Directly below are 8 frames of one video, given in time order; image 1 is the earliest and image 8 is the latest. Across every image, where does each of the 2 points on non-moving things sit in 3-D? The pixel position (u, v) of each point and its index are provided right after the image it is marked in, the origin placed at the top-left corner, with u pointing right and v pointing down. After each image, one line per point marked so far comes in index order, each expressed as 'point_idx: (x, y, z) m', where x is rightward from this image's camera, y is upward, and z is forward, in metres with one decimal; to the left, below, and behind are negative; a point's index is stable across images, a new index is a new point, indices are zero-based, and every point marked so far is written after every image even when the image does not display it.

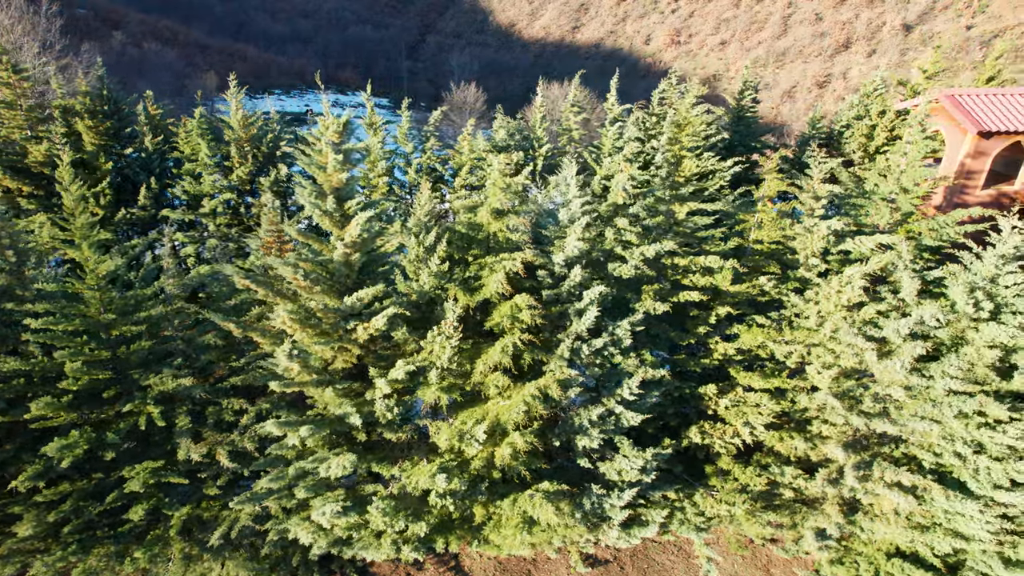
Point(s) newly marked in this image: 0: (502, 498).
0: (-0.3, -5.5, +16.1) m
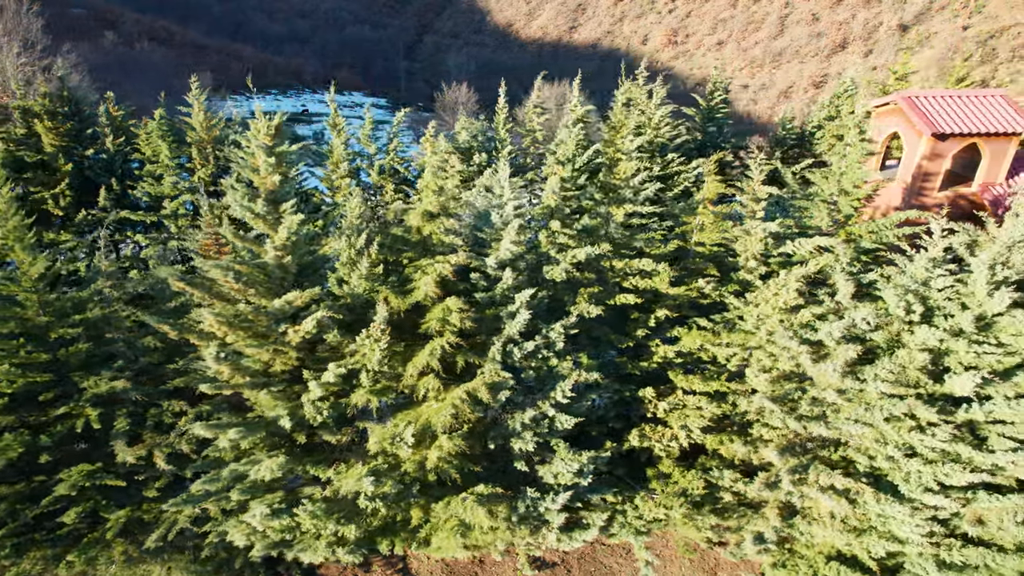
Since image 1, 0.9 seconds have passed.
0: (-2.0, -5.6, +16.1) m
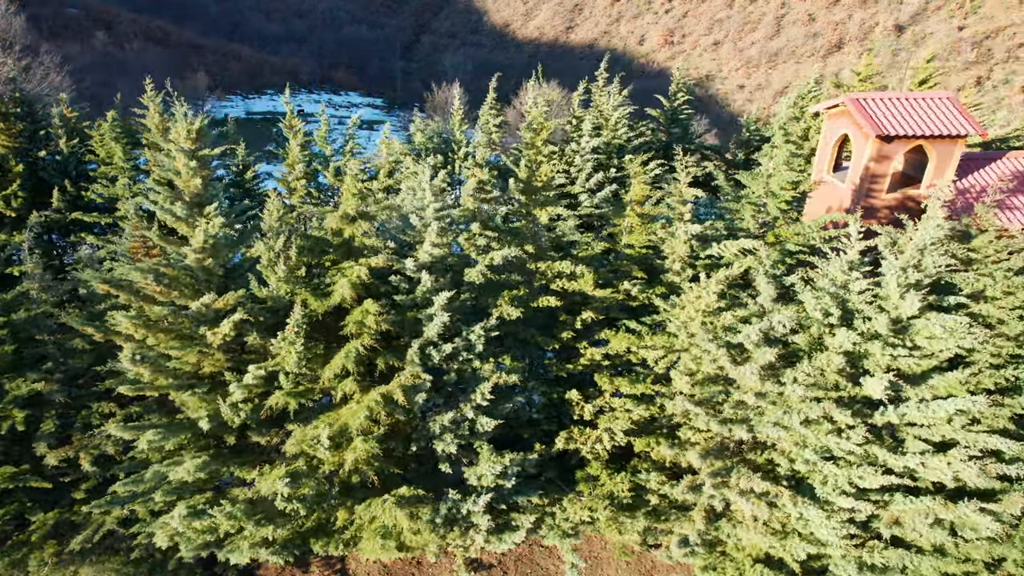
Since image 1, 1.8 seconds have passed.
0: (-4.0, -5.6, +16.1) m
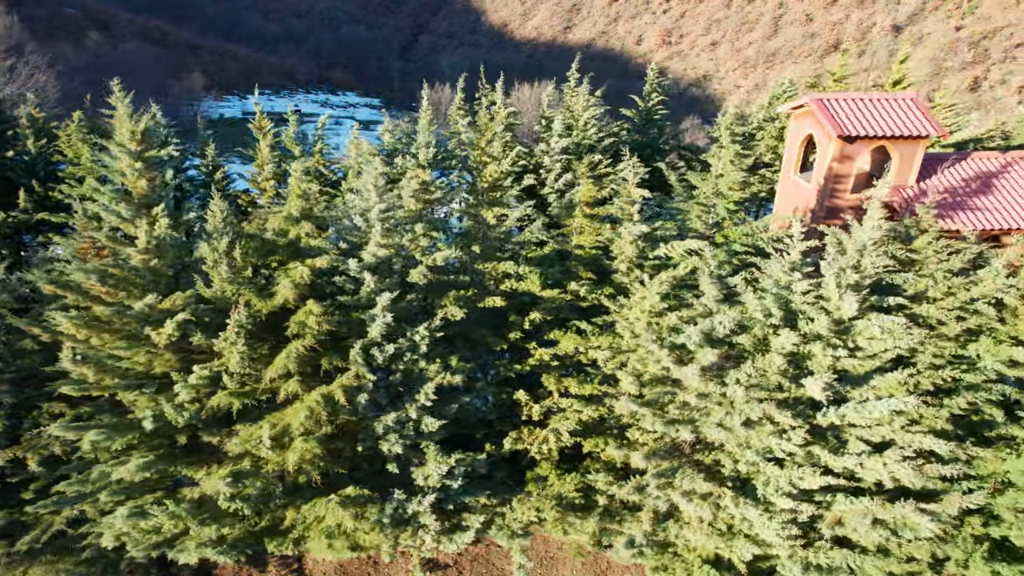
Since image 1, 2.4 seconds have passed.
0: (-5.4, -5.7, +16.1) m
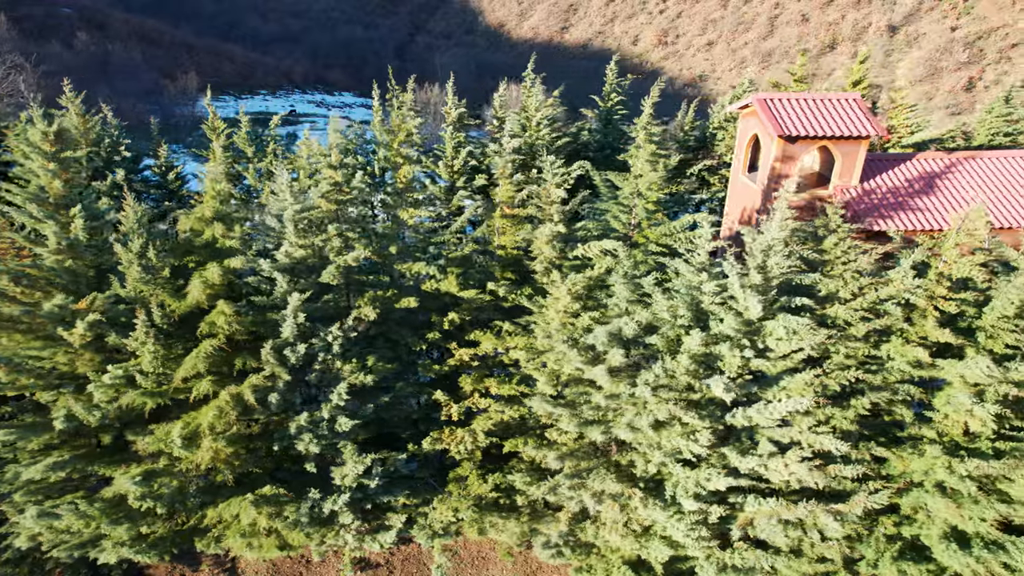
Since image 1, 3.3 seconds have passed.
0: (-7.7, -5.7, +16.1) m
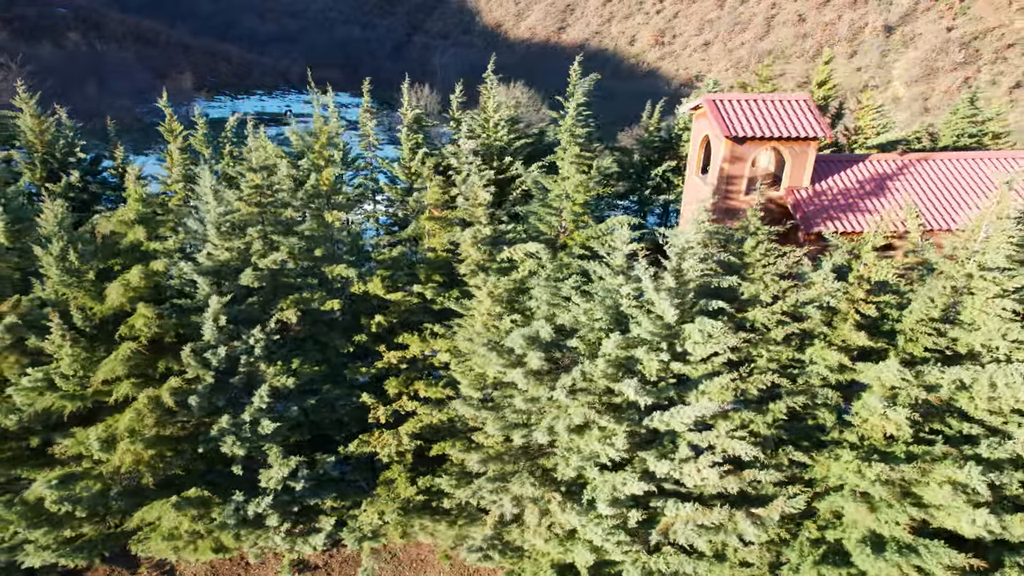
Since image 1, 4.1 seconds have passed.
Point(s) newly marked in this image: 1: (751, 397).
0: (-9.7, -5.7, +16.1) m
1: (+5.8, -2.6, +14.6) m
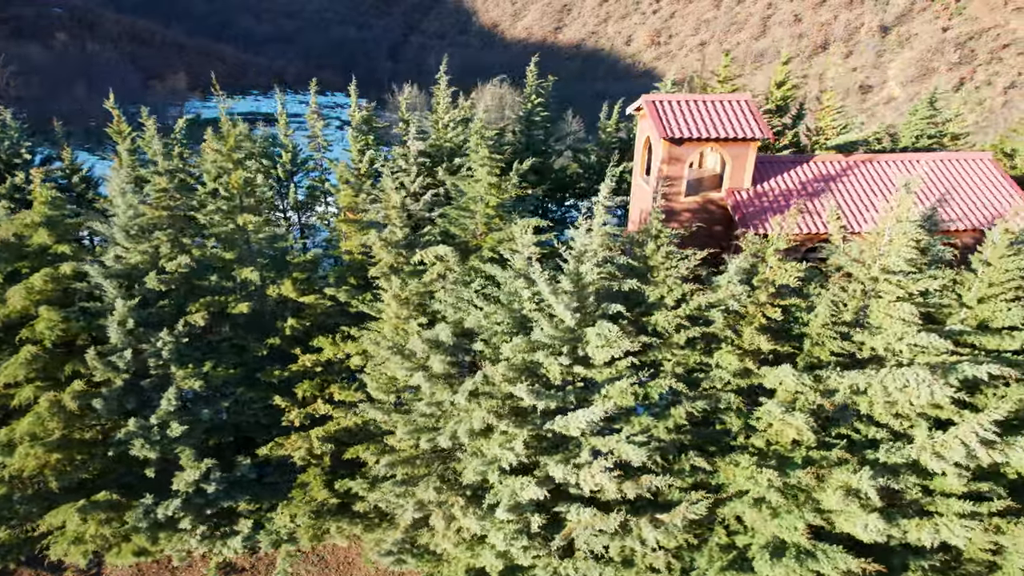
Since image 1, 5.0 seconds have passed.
0: (-12.0, -5.8, +16.0) m
1: (+3.4, -2.7, +14.5) m
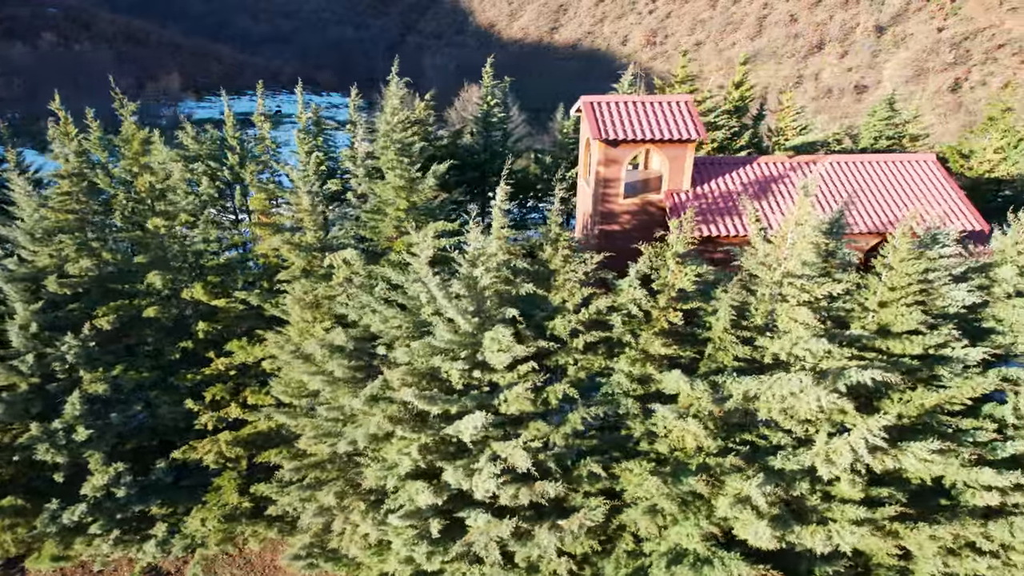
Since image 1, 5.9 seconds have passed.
0: (-14.4, -5.9, +15.9) m
1: (+1.0, -2.8, +14.4) m
